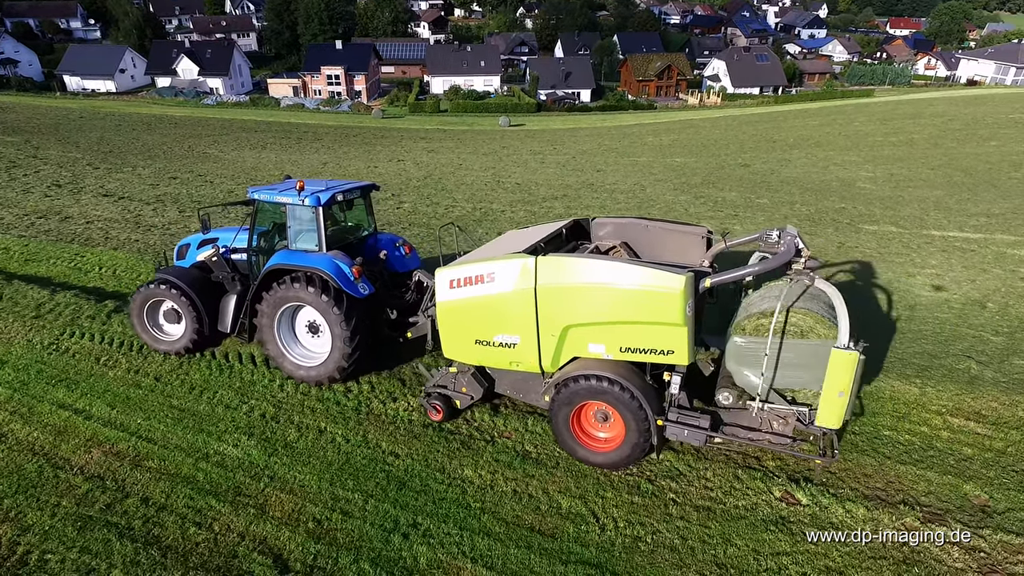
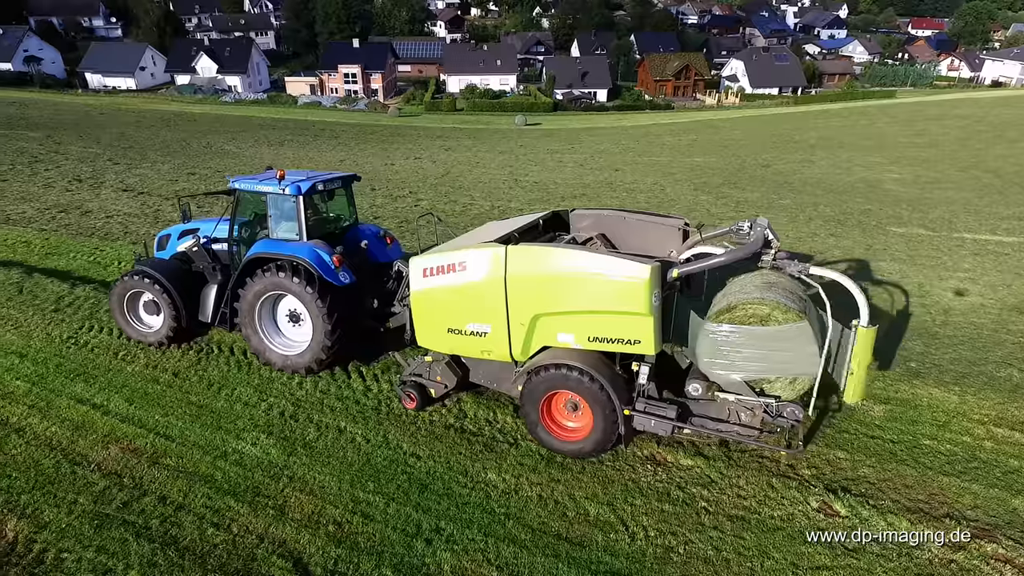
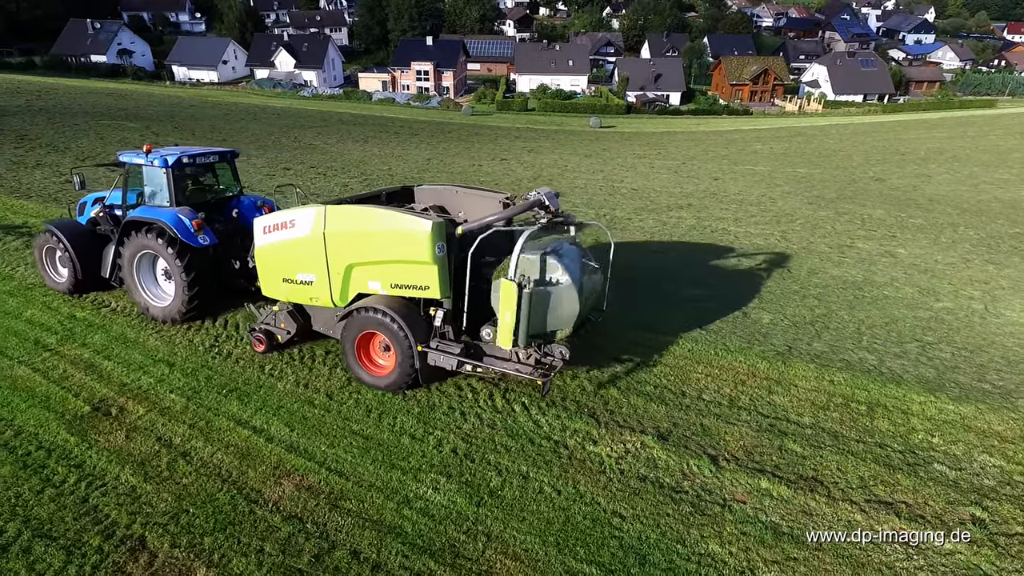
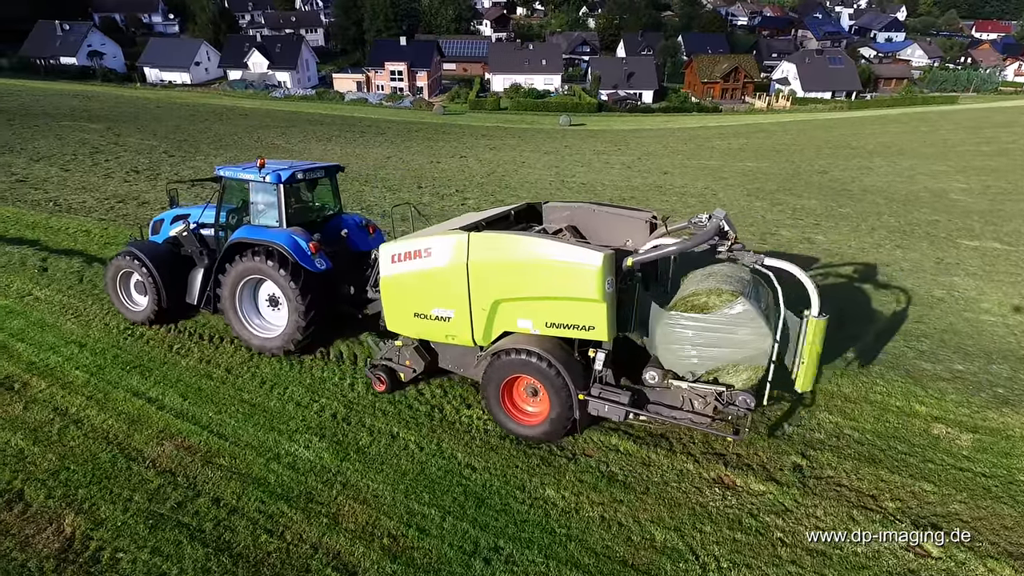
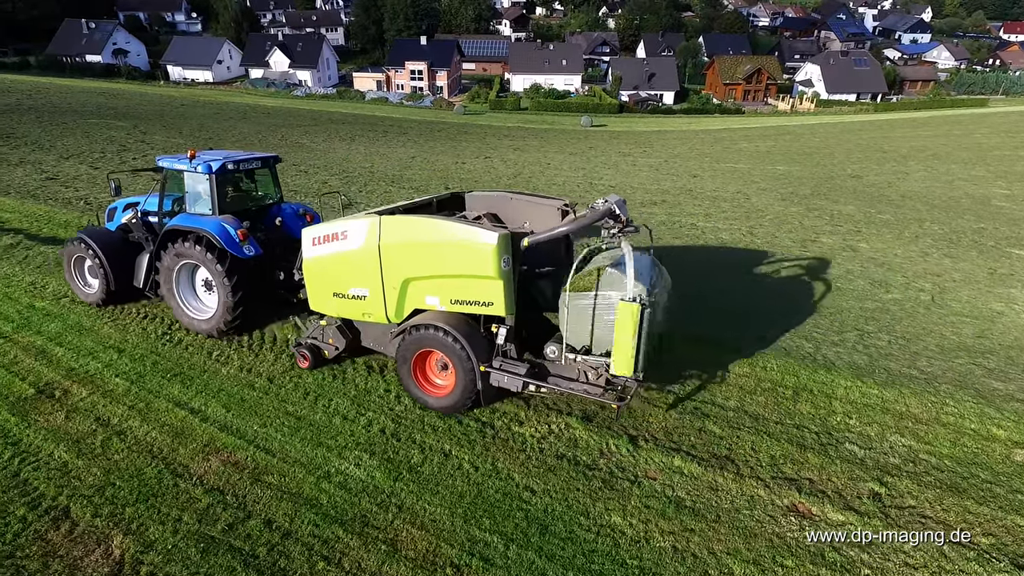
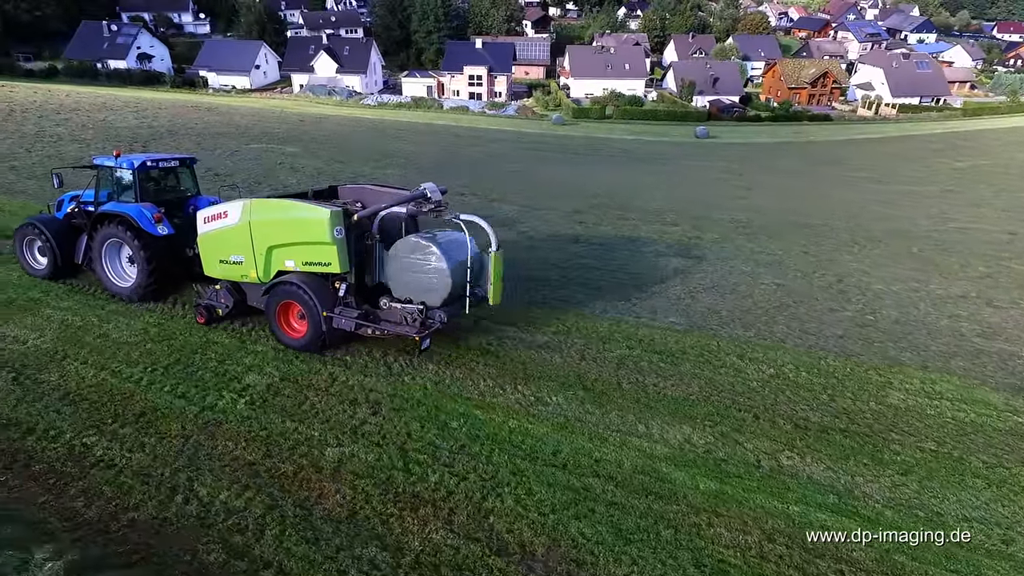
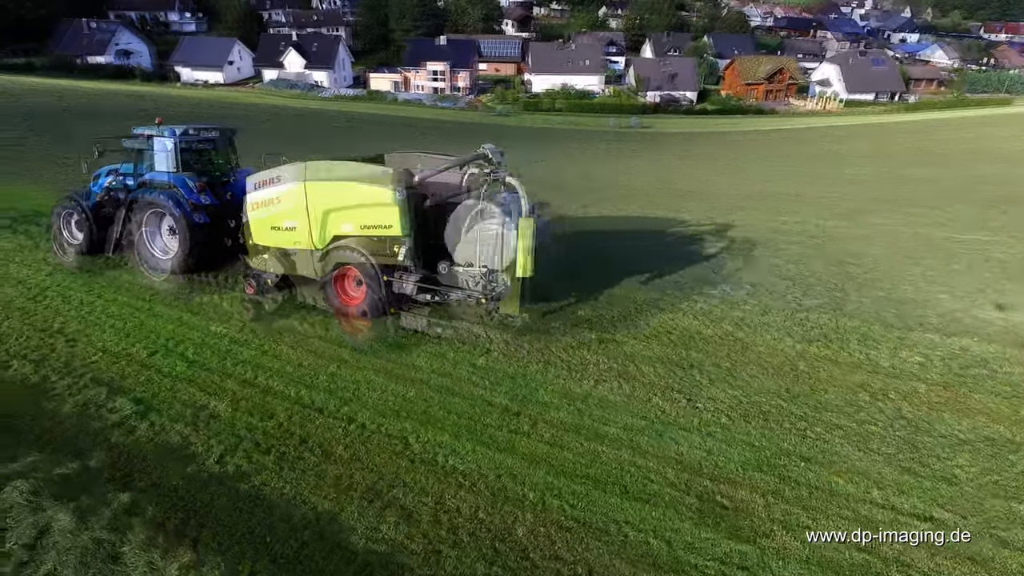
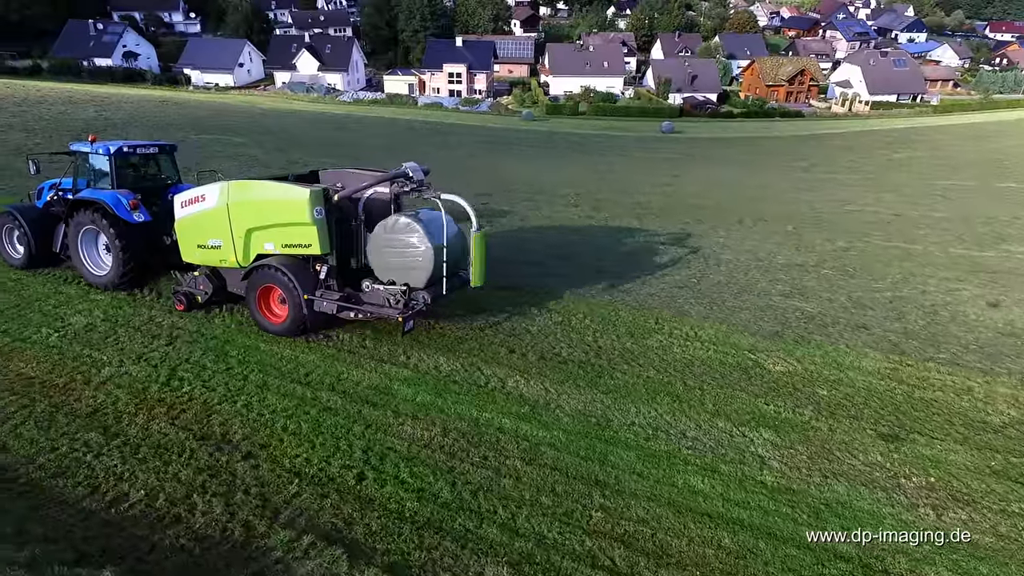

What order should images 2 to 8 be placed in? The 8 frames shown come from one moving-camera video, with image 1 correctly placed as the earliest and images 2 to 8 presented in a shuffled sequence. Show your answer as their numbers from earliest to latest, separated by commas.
2, 4, 5, 3, 7, 8, 6
